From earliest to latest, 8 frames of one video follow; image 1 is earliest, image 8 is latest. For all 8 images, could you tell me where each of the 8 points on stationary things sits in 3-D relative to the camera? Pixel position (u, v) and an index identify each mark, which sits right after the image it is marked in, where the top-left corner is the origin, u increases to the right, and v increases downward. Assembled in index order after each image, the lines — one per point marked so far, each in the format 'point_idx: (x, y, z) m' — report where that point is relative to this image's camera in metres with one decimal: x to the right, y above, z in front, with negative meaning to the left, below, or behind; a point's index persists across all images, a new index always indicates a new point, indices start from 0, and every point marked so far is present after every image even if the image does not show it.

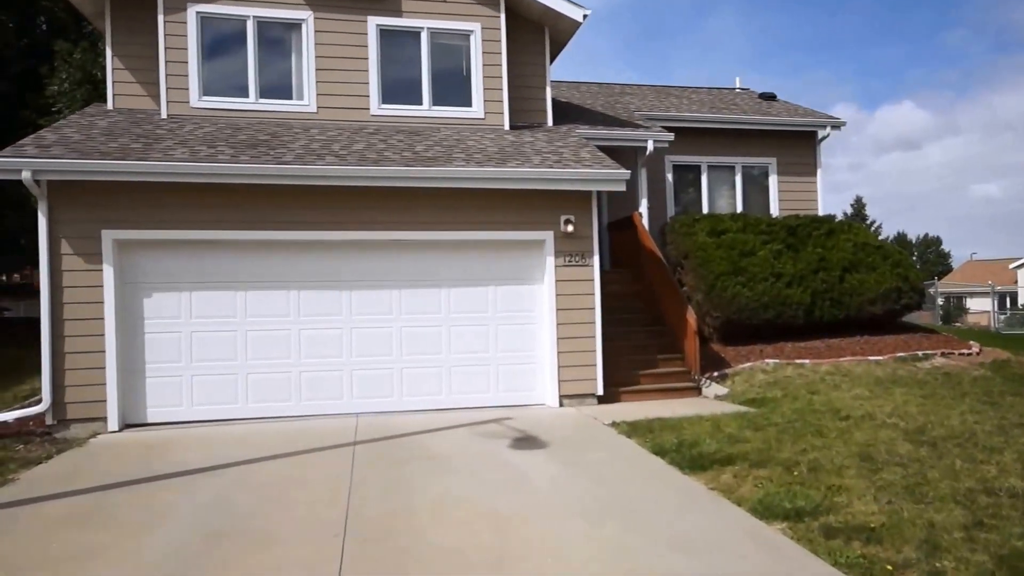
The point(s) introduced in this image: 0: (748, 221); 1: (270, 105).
0: (+3.5, +1.0, +12.9) m
1: (-3.2, +2.4, +12.2) m
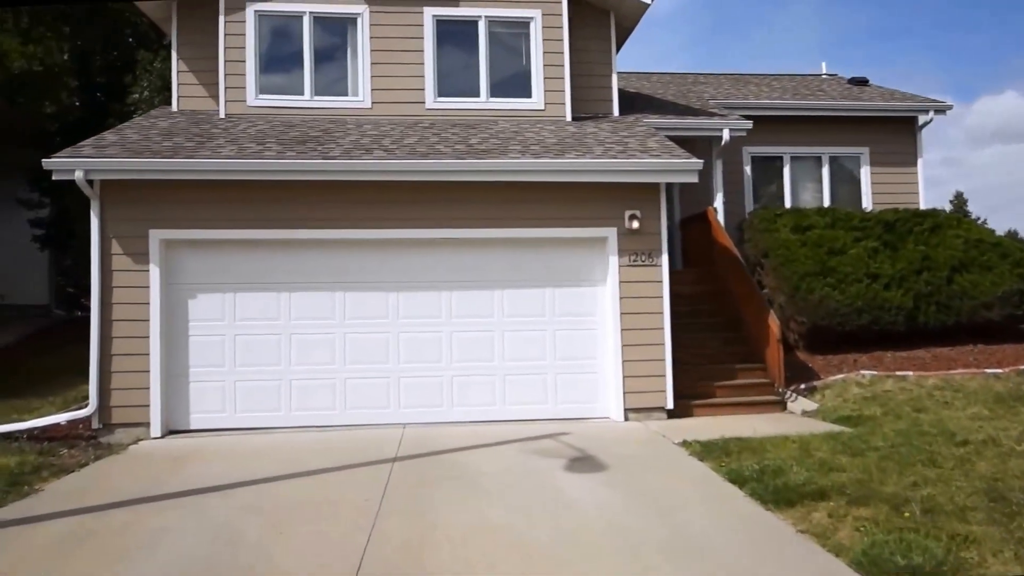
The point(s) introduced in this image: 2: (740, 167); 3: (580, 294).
0: (+4.3, +0.9, +11.7) m
1: (-2.4, +2.4, +11.5) m
2: (+3.6, +1.8, +13.7) m
3: (+0.8, -0.1, +10.2) m
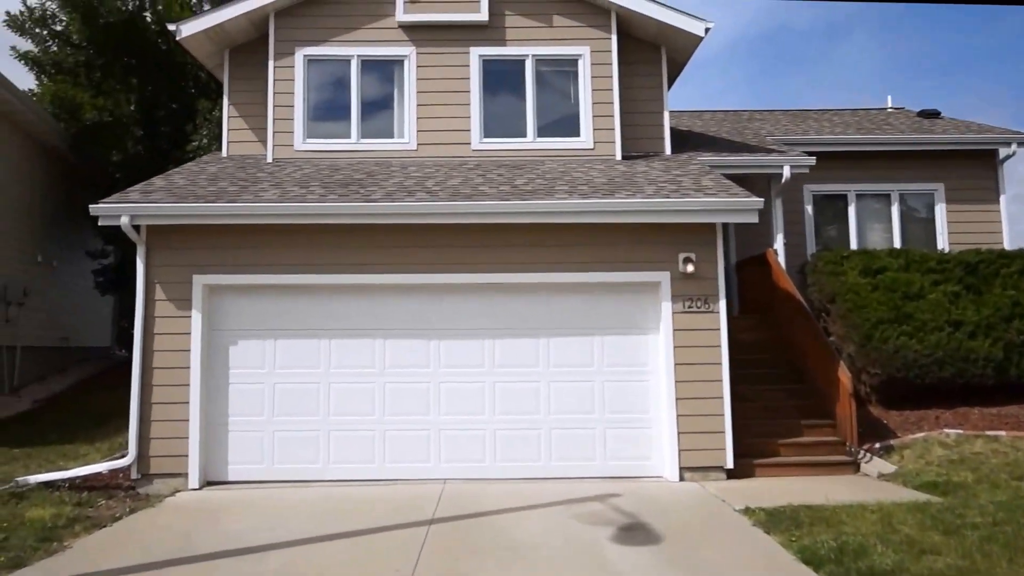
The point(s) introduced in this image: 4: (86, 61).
0: (+4.9, +0.4, +10.9) m
1: (-1.8, +1.8, +11.2) m
2: (+4.3, +1.2, +13.0) m
3: (+1.3, -0.6, +9.5) m
4: (-8.7, +4.6, +18.0) m
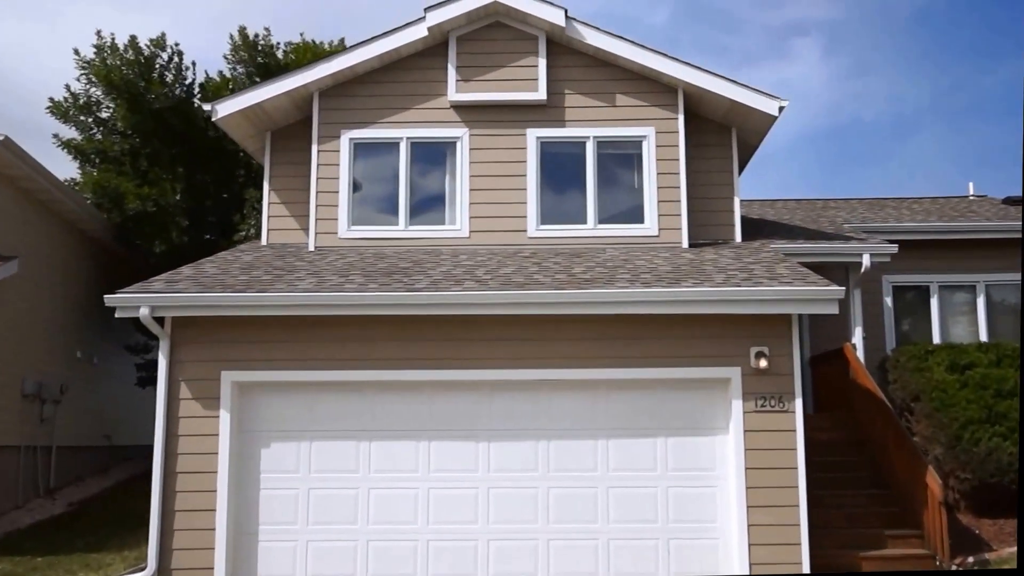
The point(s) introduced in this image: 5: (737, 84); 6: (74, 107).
0: (+5.5, -0.7, +10.1) m
1: (-1.2, +0.7, +10.8) m
2: (+5.0, -0.1, +12.2) m
3: (+1.8, -1.5, +8.8) m
4: (-7.7, +2.8, +18.2) m
5: (+2.7, +2.4, +10.6) m
6: (-9.3, +3.8, +19.2) m
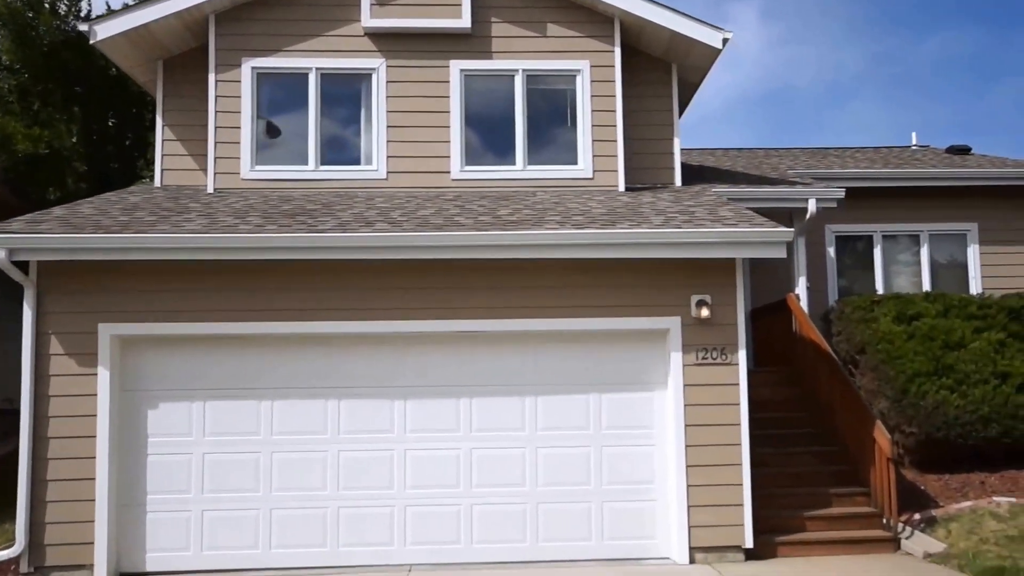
0: (+4.7, -0.2, +9.6) m
1: (-2.0, +1.3, +9.8) m
2: (+4.0, +0.5, +11.7) m
3: (+1.1, -1.0, +8.1) m
4: (-9.1, +3.7, +16.6) m
5: (+1.8, +3.0, +9.8) m
6: (-10.7, +4.7, +17.5) m
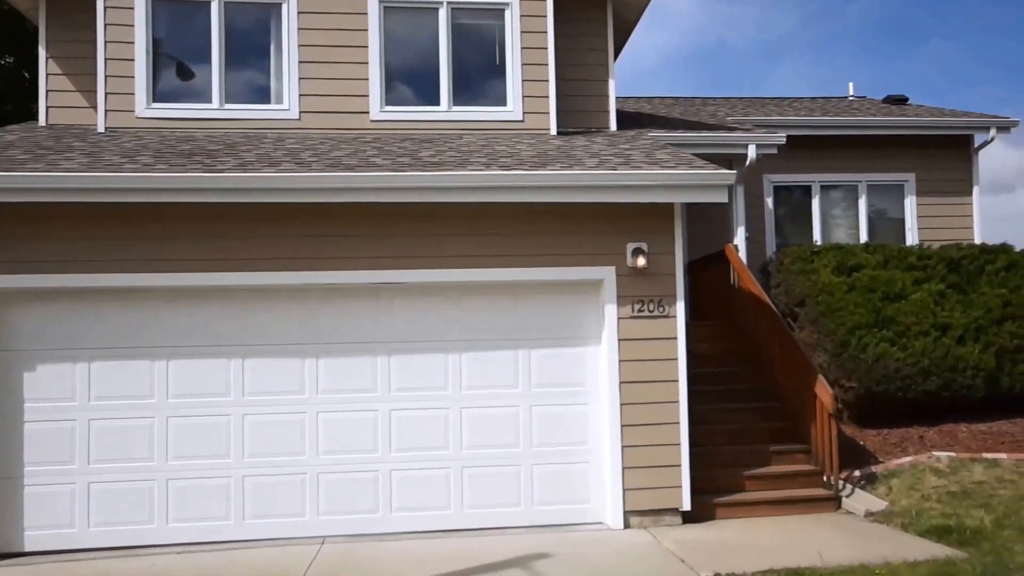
0: (+3.9, +0.4, +9.3) m
1: (-2.8, +1.8, +8.9) m
2: (+3.1, +1.1, +11.3) m
3: (+0.4, -0.6, +7.5) m
4: (-10.3, +4.5, +15.1) m
5: (+1.0, +3.5, +9.1) m
6: (-12.0, +5.5, +15.8) m
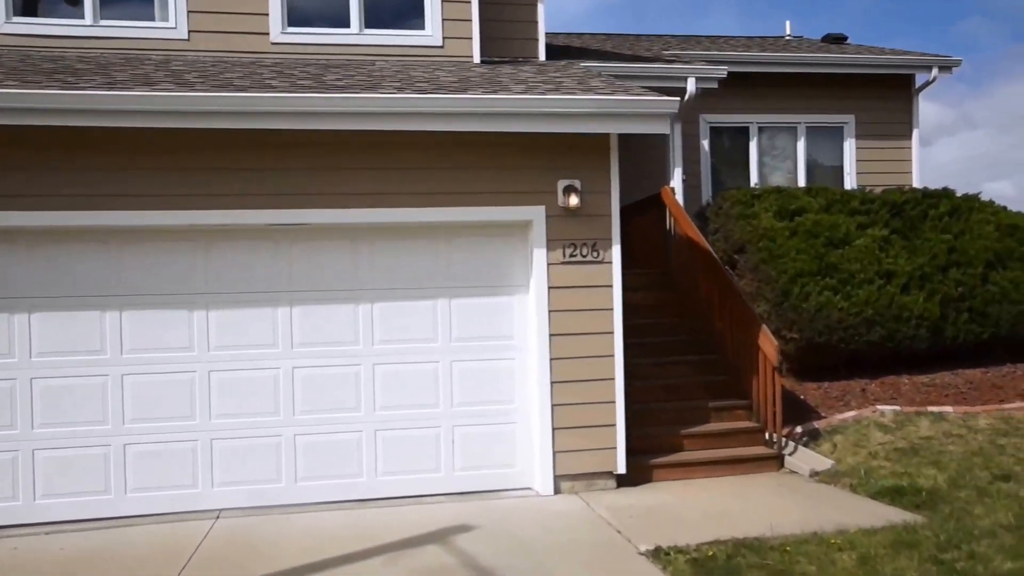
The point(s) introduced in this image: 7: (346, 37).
0: (+3.1, +0.9, +8.8) m
1: (-3.5, +2.3, +7.8) m
2: (+2.2, +1.8, +10.6) m
3: (-0.2, -0.1, +6.8) m
4: (-11.5, +5.3, +13.2) m
5: (+0.3, +4.0, +8.2) m
6: (-13.2, +6.4, +13.7) m
7: (-1.5, +2.3, +8.2) m
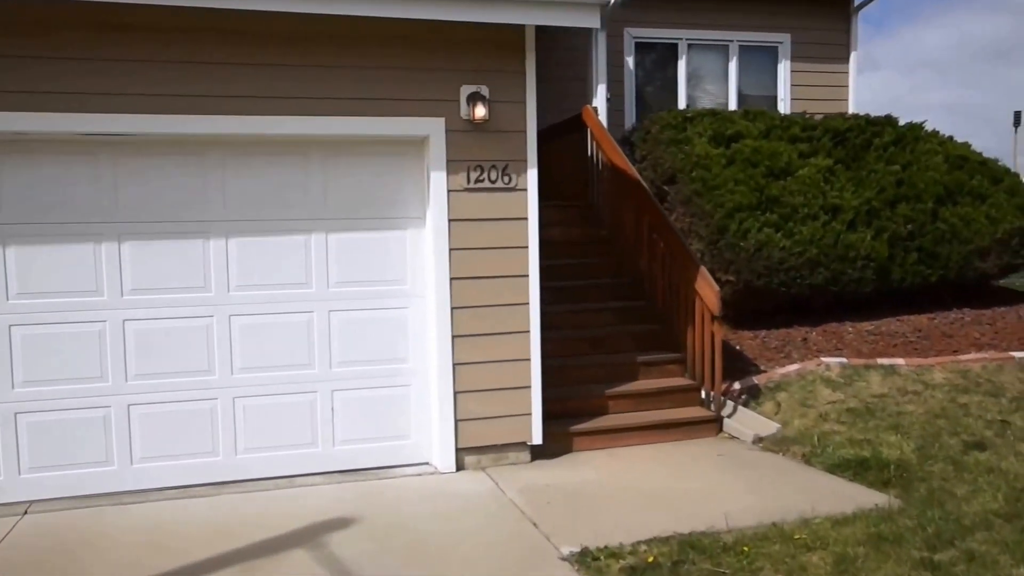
0: (+2.3, +1.4, +7.7) m
1: (-4.2, +2.8, +6.0) m
2: (+1.1, +2.4, +9.4) m
3: (-0.8, +0.3, +5.5) m
4: (-12.8, +6.1, +10.3) m
5: (-0.5, +4.5, +6.7) m
6: (-14.5, +7.2, +10.6) m
7: (-2.3, +2.8, +6.6) m
